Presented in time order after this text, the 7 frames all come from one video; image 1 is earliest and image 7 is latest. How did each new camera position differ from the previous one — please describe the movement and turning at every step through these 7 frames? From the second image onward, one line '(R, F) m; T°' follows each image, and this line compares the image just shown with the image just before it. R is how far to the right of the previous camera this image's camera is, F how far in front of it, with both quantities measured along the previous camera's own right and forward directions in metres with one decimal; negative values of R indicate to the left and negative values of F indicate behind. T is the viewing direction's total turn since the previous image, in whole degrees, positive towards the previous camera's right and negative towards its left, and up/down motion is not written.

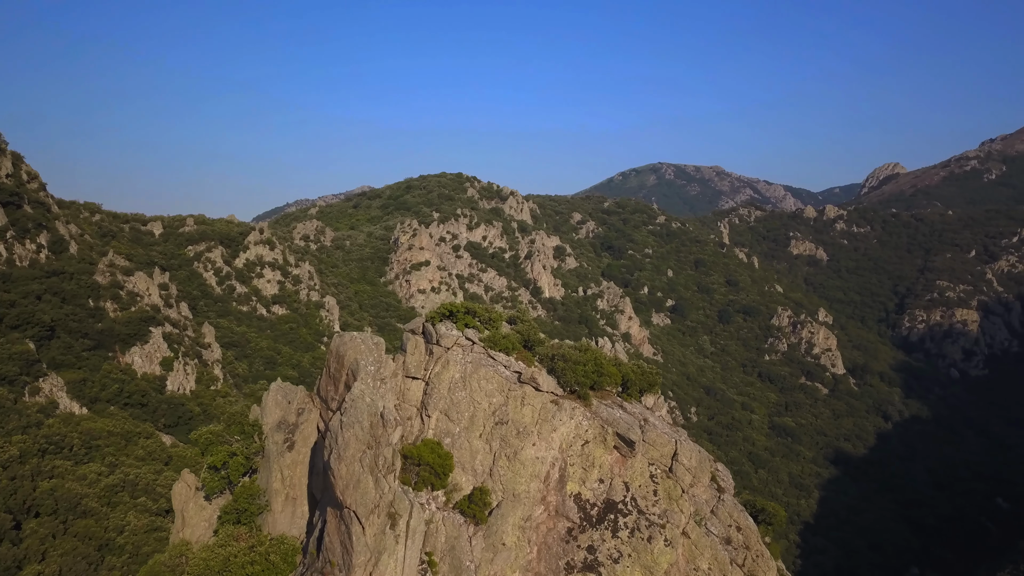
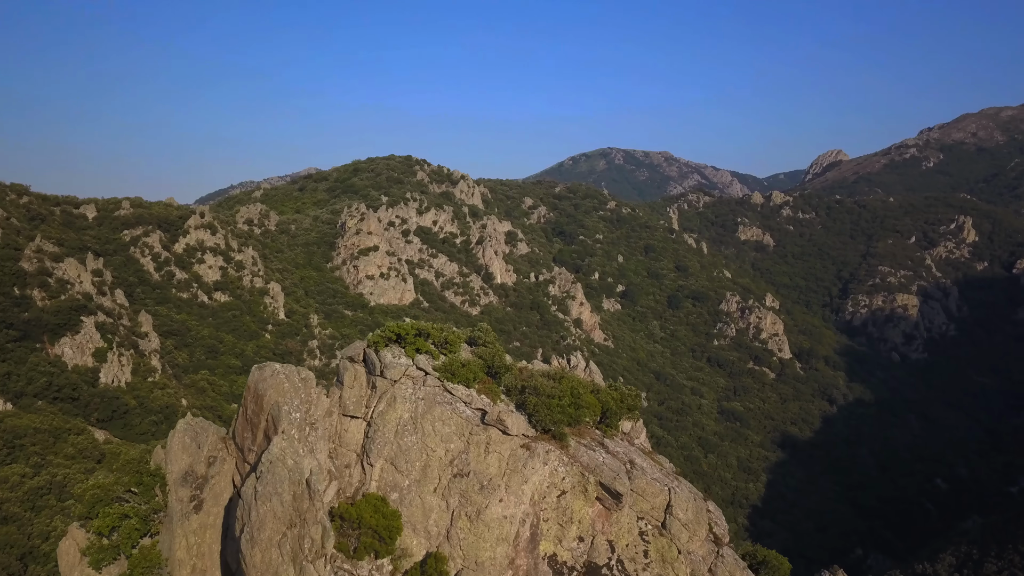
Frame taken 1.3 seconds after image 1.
(-0.1, +1.1) m; +4°
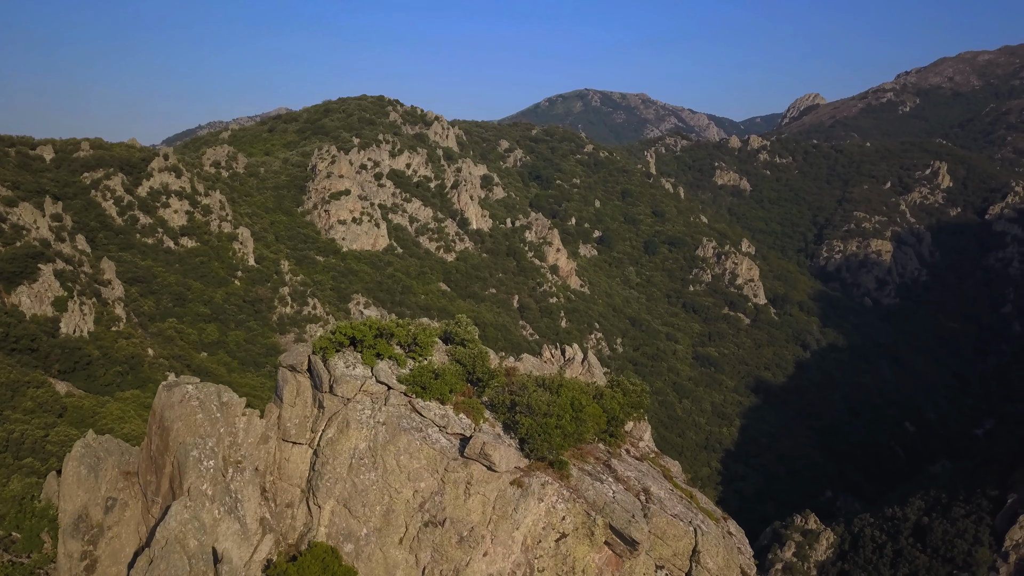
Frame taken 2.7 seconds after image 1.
(-0.1, +1.1) m; +2°
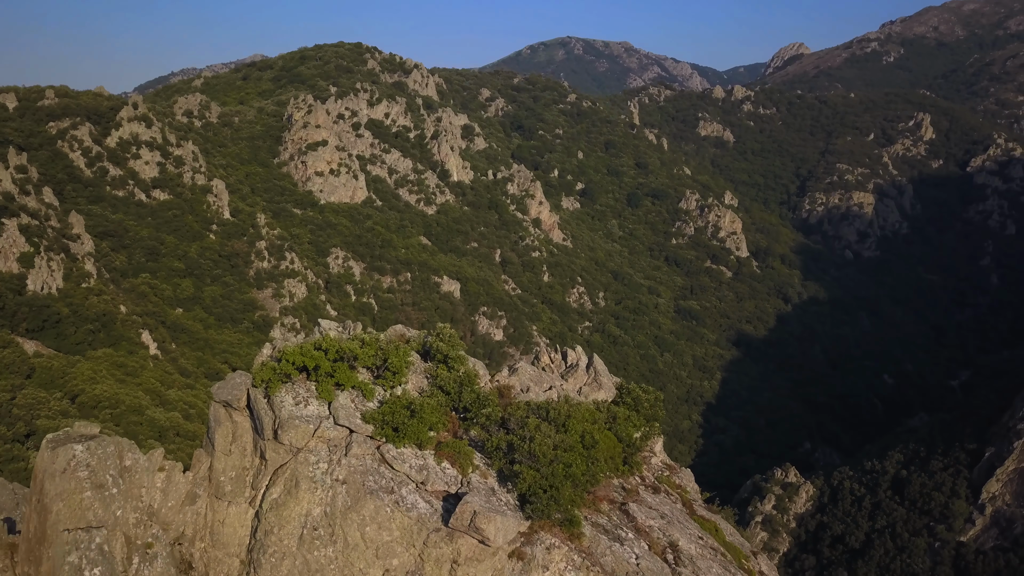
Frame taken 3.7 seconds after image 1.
(-0.1, +0.9) m; +1°
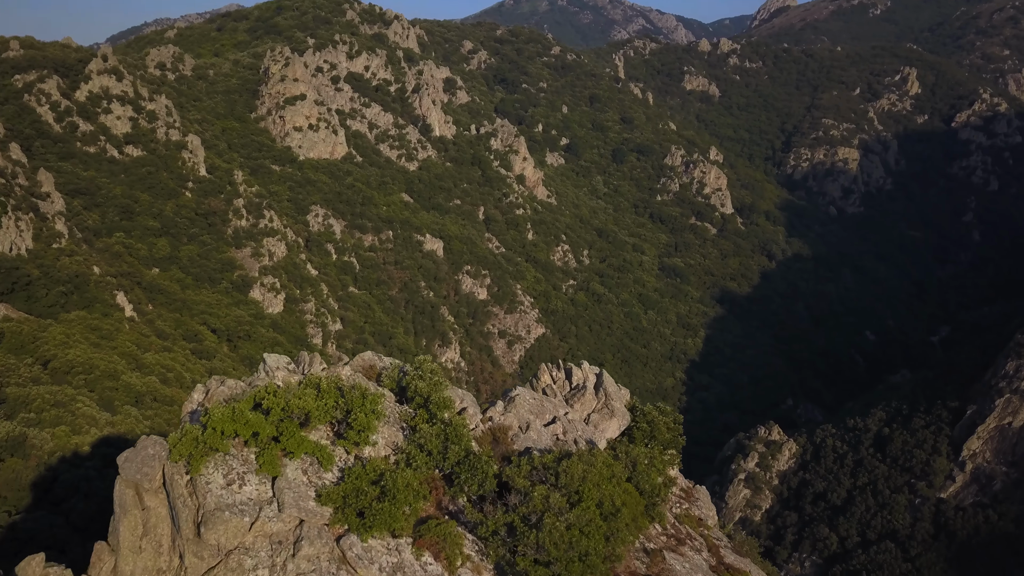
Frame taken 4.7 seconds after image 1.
(0.0, +0.8) m; +1°
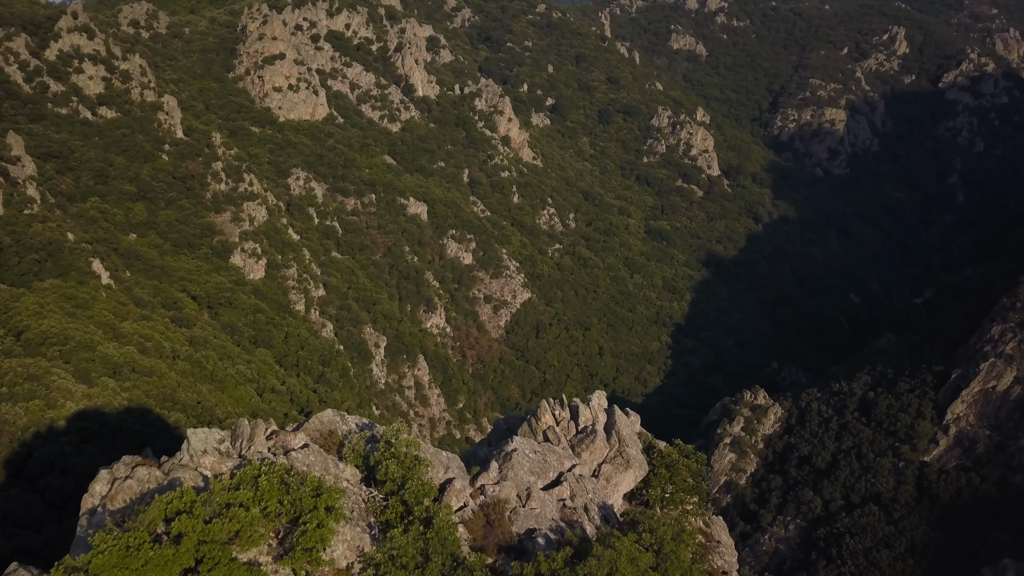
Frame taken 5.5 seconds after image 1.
(0.0, +0.7) m; +1°
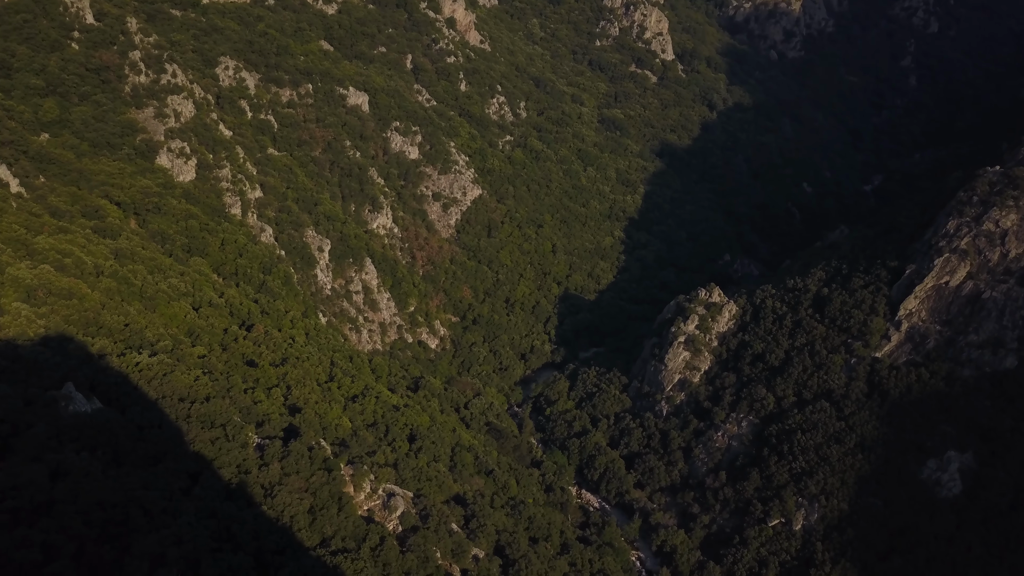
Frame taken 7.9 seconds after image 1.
(-0.1, +2.2) m; +4°
